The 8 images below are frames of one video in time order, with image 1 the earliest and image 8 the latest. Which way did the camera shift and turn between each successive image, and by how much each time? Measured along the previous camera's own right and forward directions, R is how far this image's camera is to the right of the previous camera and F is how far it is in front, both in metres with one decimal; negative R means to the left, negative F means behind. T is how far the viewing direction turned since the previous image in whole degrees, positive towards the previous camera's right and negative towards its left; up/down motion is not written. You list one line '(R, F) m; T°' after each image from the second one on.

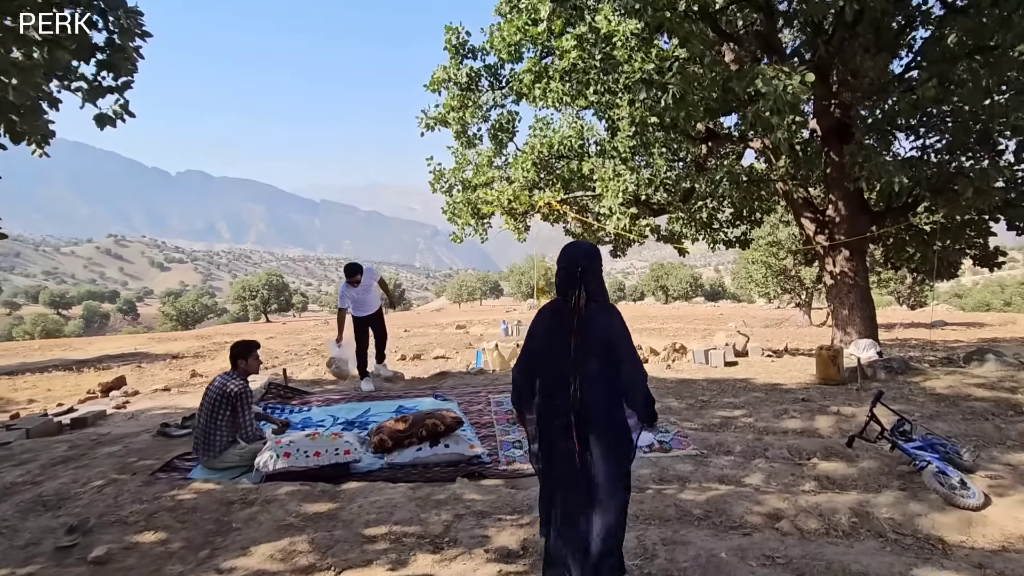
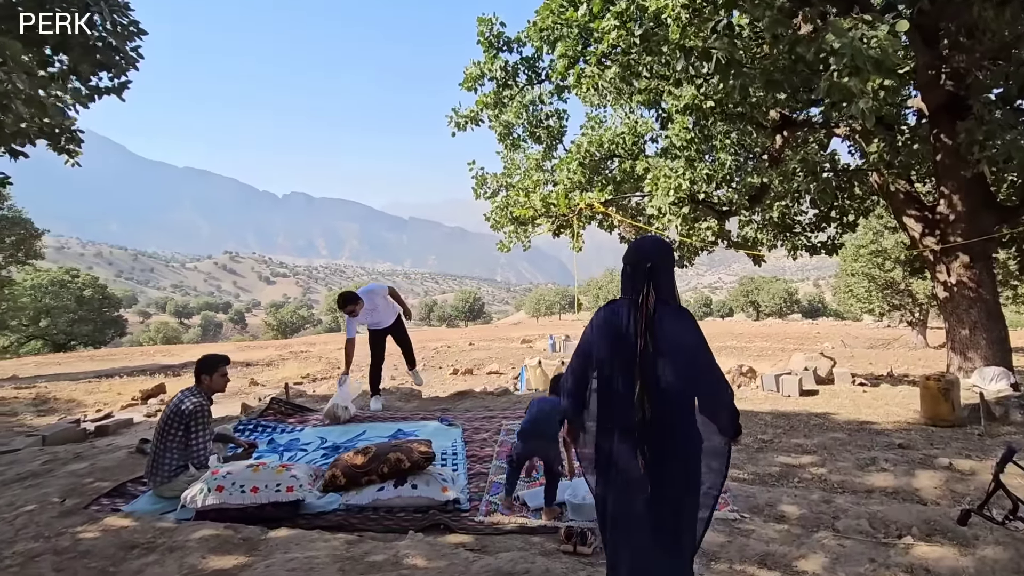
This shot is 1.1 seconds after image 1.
(+0.7, +0.9) m; -9°
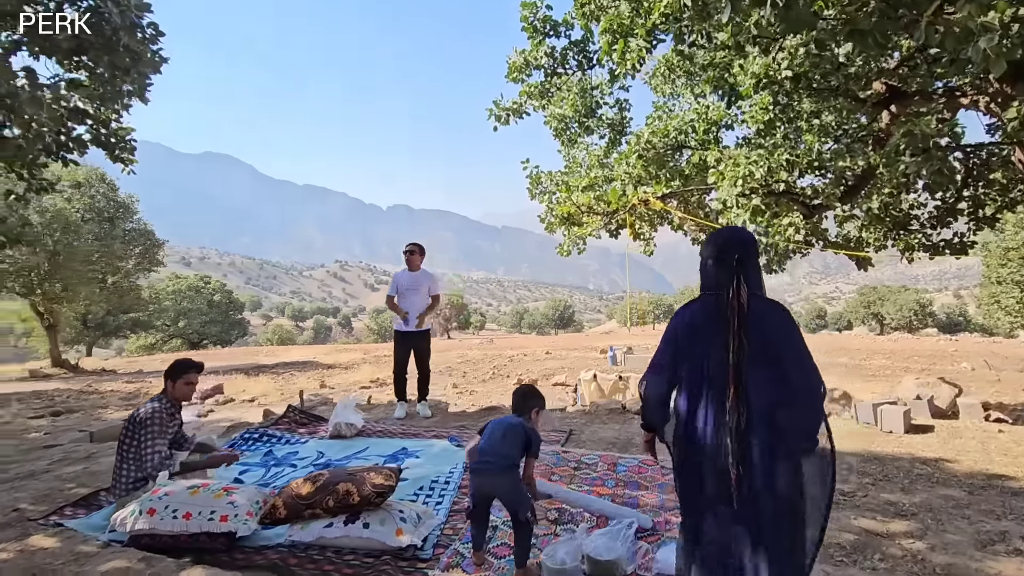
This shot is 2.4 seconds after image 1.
(+0.7, +0.7) m; -10°
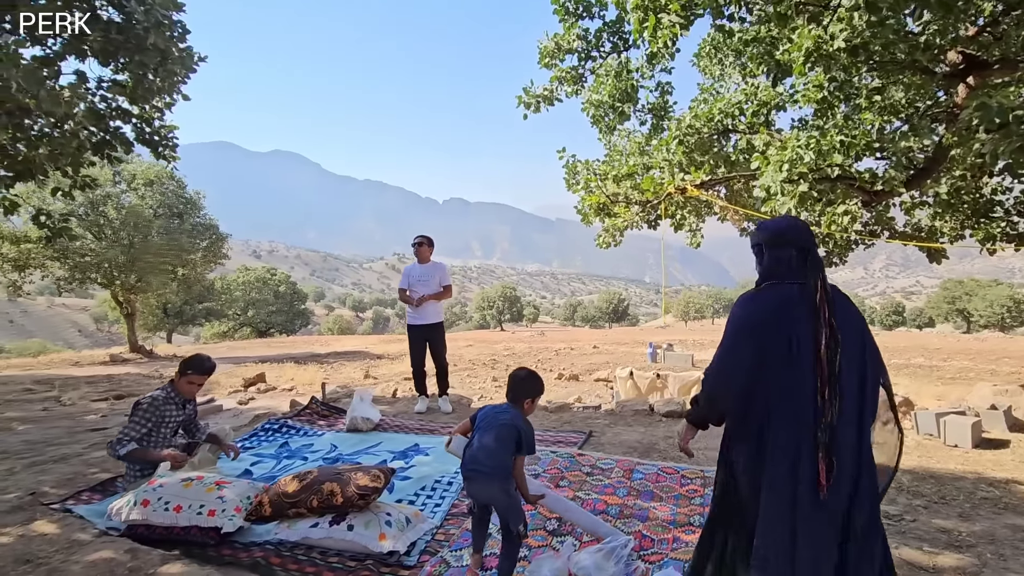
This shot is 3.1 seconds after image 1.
(+0.3, +0.2) m; -6°
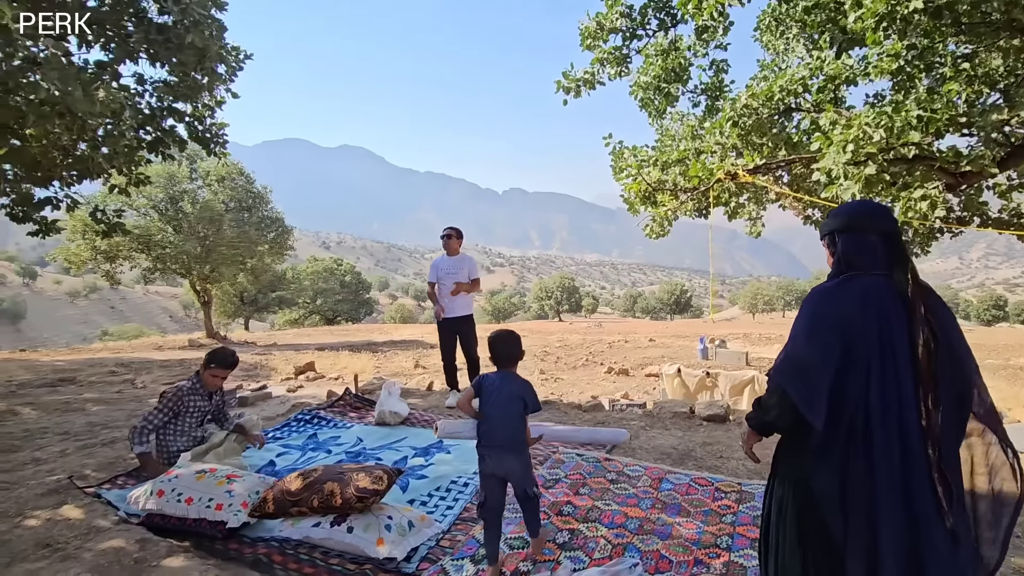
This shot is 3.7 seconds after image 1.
(+0.3, +0.2) m; -7°
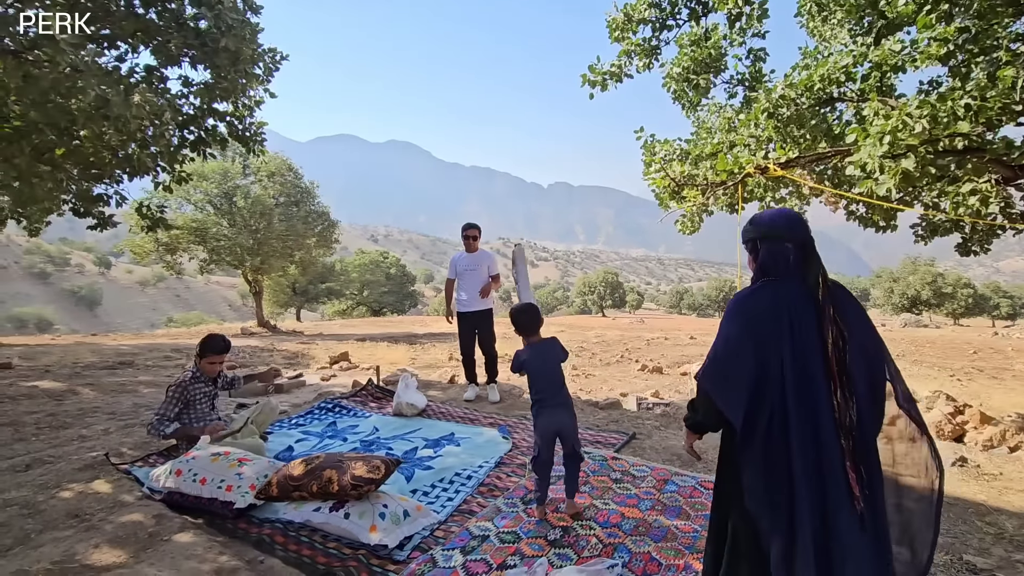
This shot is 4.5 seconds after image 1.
(+0.3, 0.0) m; -5°
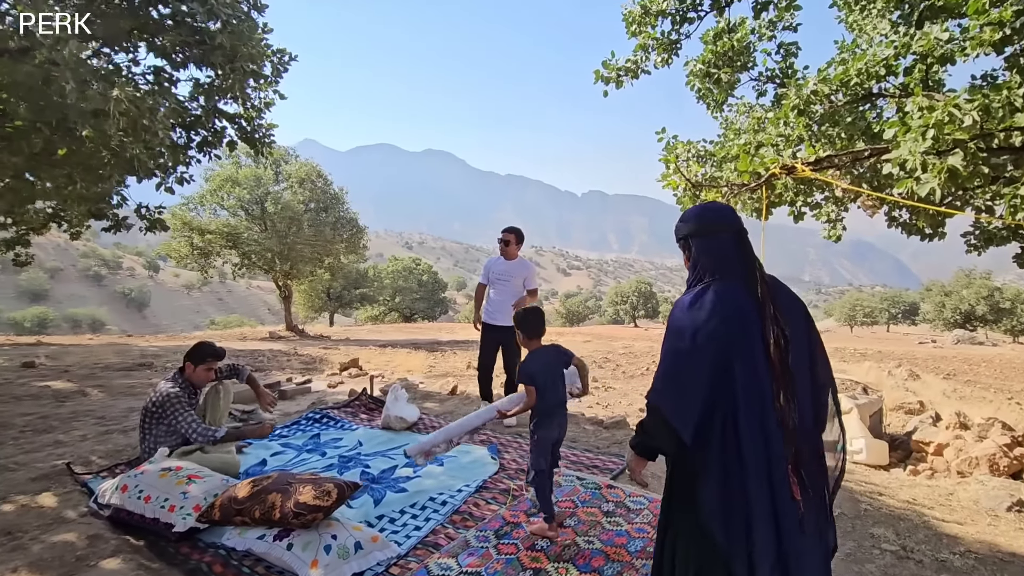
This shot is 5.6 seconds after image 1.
(+0.3, +0.4) m; -4°
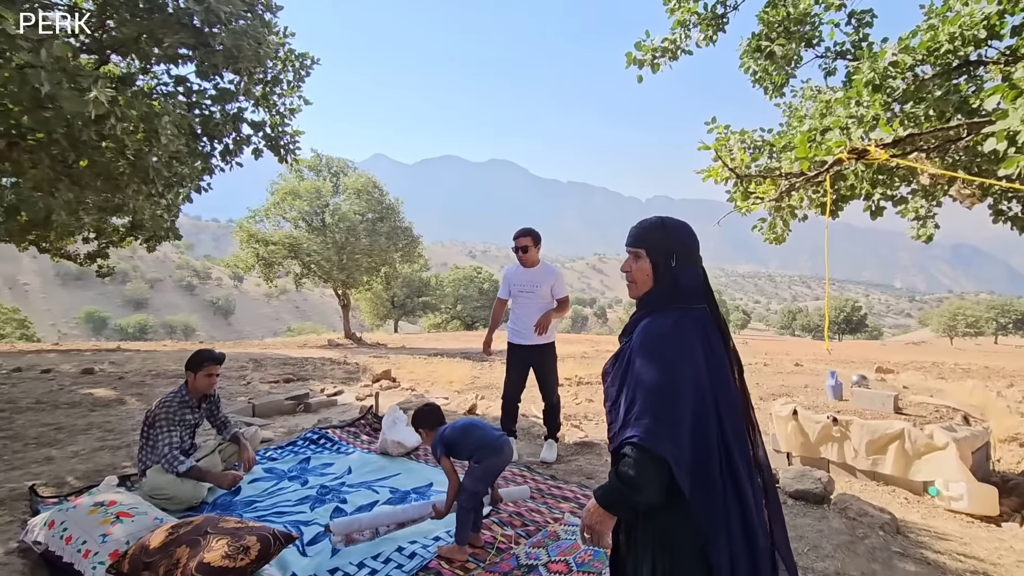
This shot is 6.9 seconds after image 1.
(+0.5, +0.6) m; -7°
